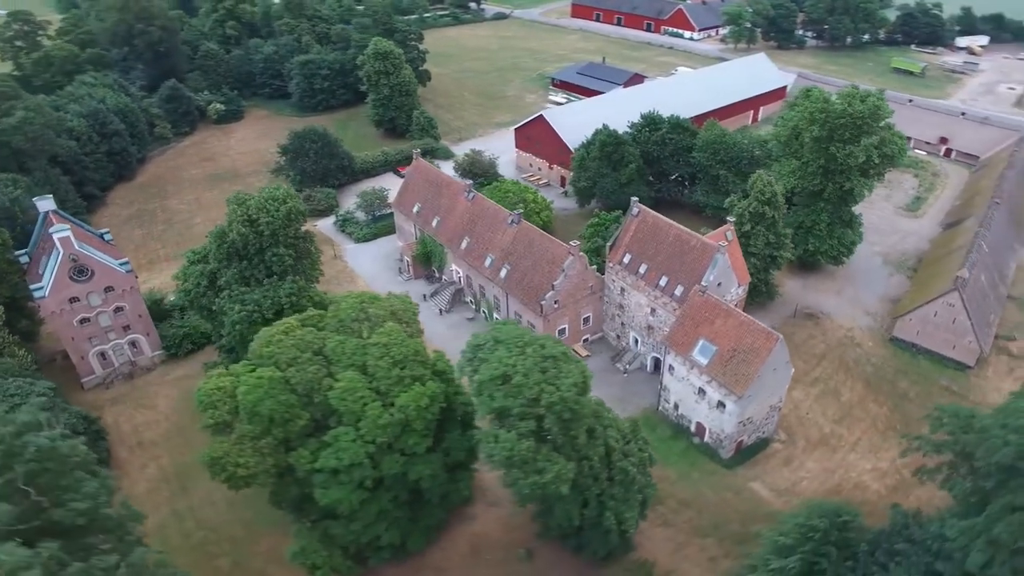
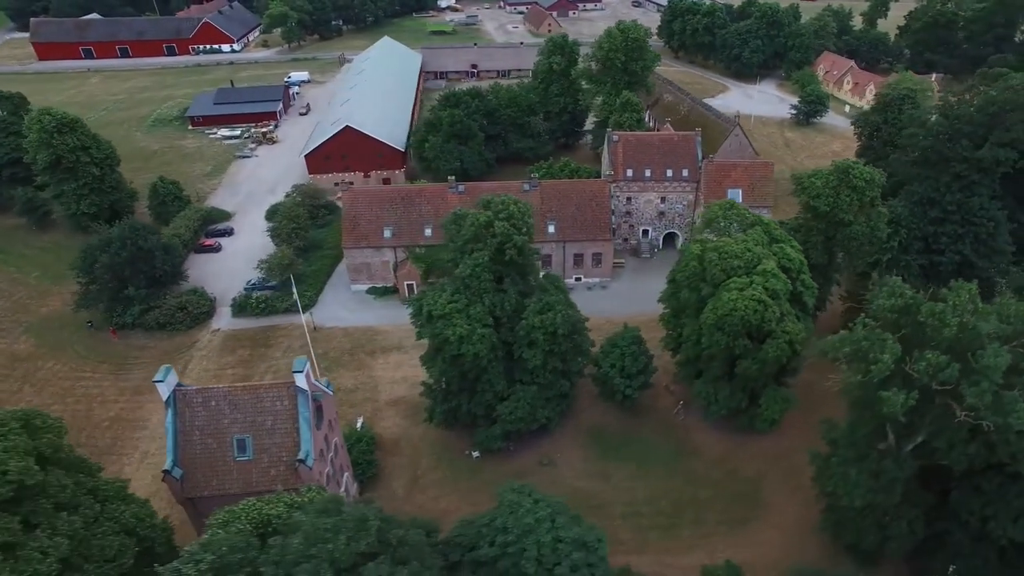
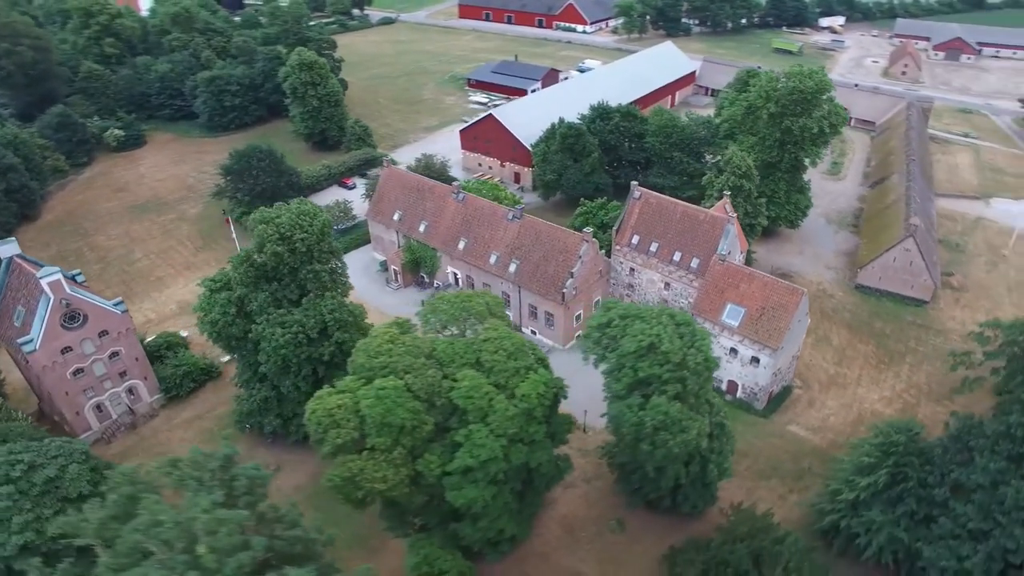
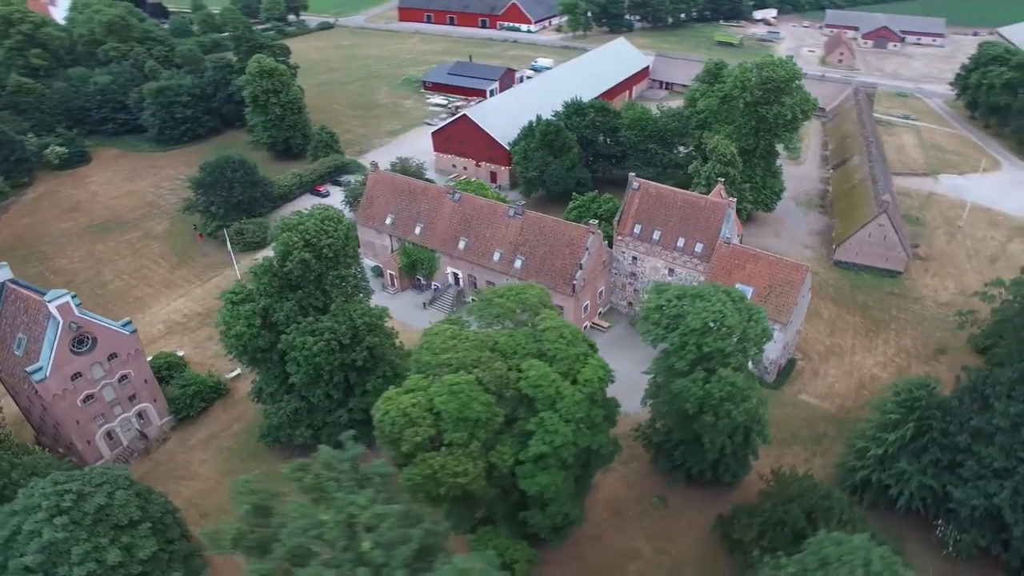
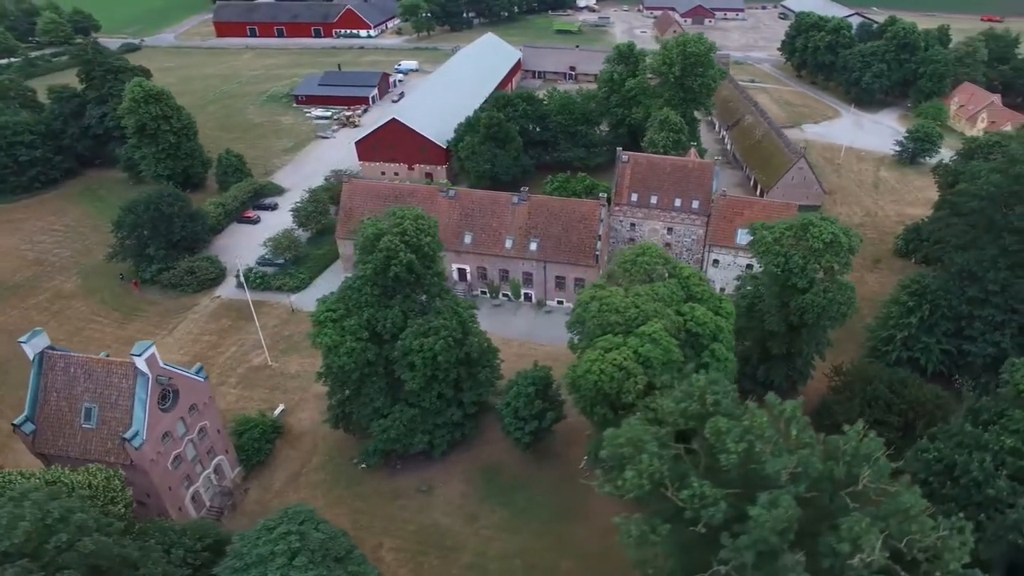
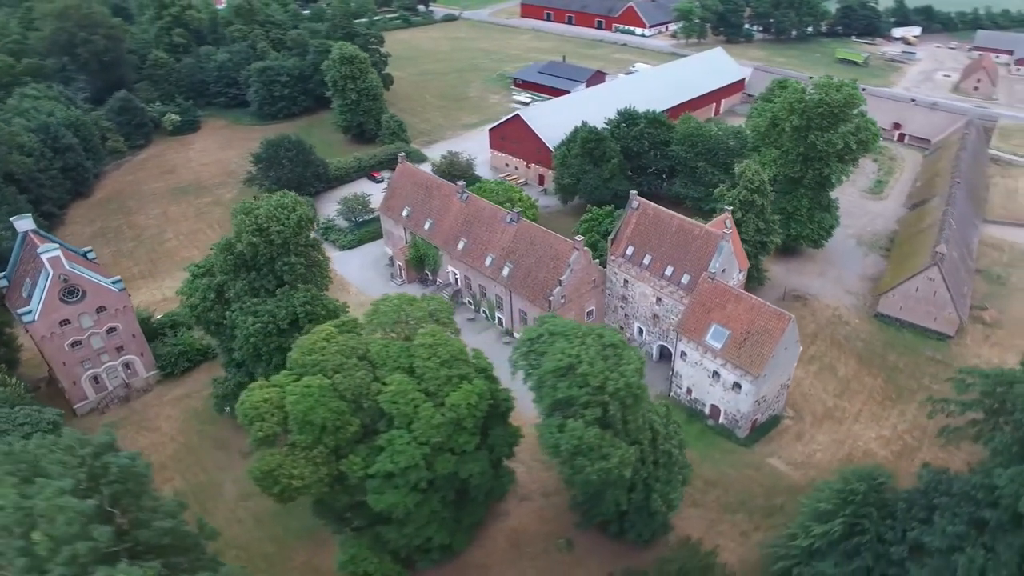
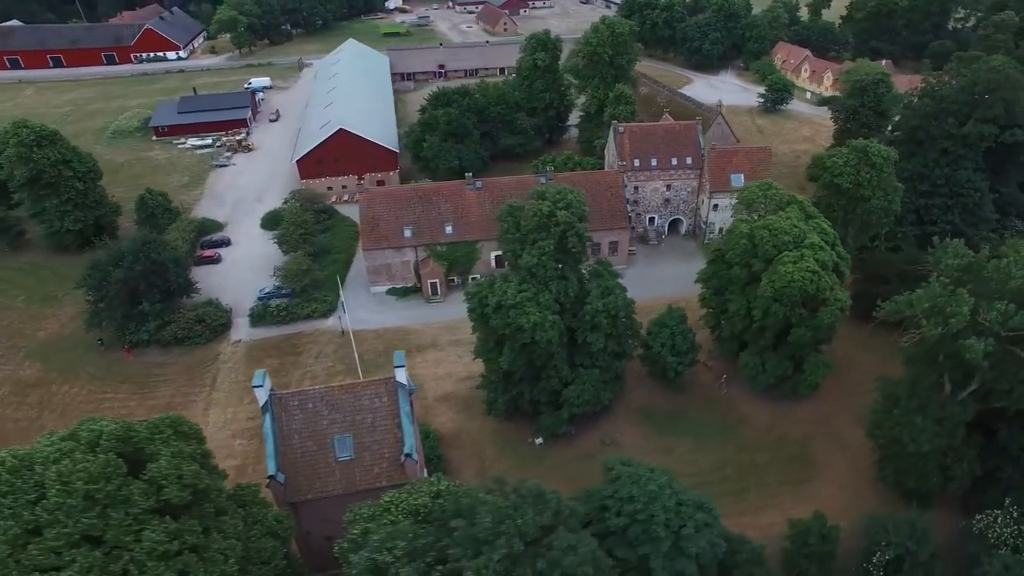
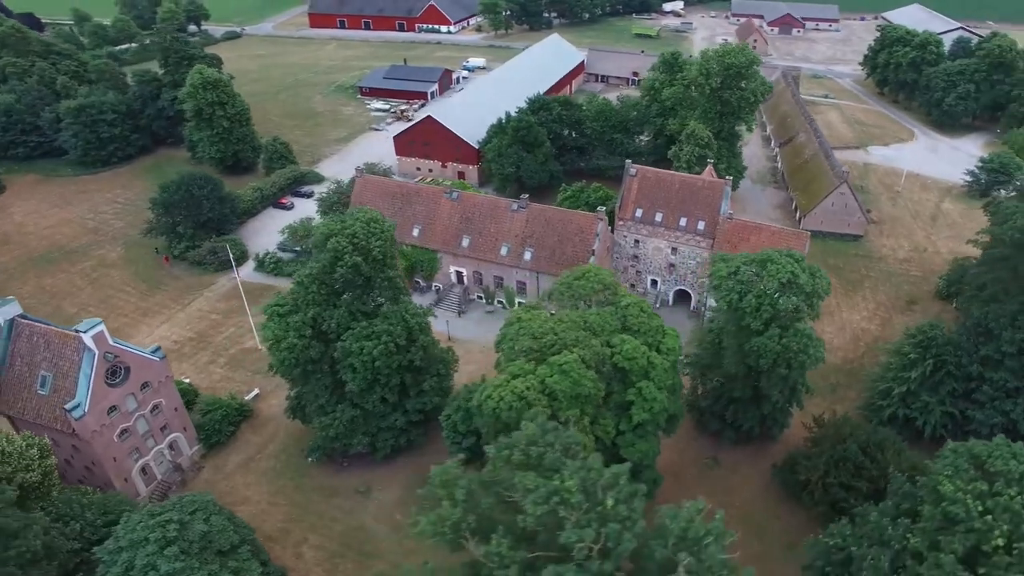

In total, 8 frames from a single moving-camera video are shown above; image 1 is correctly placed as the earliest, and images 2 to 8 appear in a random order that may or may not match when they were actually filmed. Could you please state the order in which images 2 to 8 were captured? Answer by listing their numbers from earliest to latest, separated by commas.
6, 3, 4, 8, 5, 2, 7
